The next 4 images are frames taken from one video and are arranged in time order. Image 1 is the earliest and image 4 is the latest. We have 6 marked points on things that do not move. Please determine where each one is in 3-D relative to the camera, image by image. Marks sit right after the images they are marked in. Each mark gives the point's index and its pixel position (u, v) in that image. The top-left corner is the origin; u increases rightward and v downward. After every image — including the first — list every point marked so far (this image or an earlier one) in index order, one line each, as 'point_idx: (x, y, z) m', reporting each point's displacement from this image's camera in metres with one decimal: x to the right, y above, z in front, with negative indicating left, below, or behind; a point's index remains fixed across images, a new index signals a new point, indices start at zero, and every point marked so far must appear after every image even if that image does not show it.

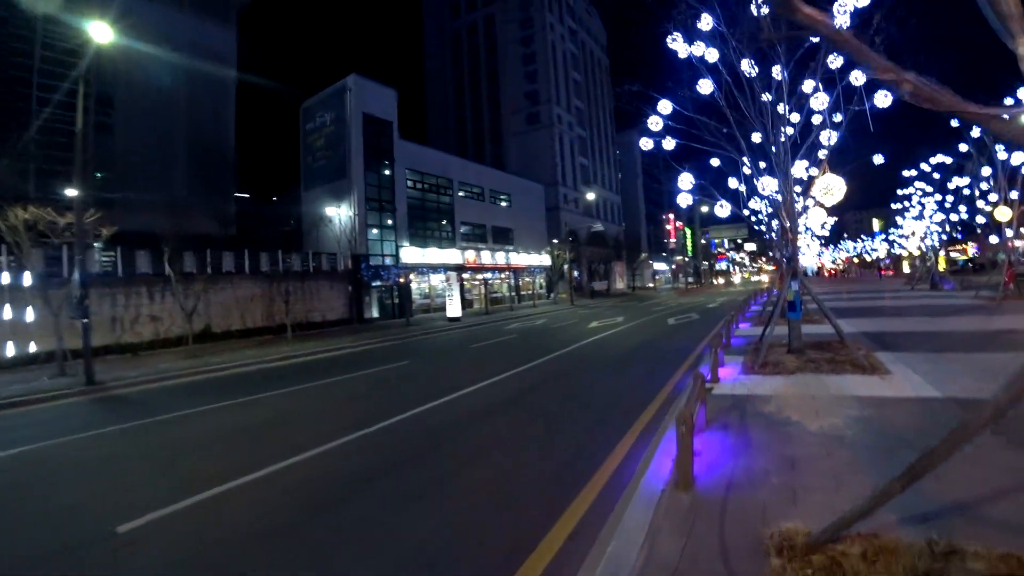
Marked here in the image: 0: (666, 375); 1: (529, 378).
0: (+3.1, -1.8, +11.2) m
1: (+0.4, -2.1, +13.1) m
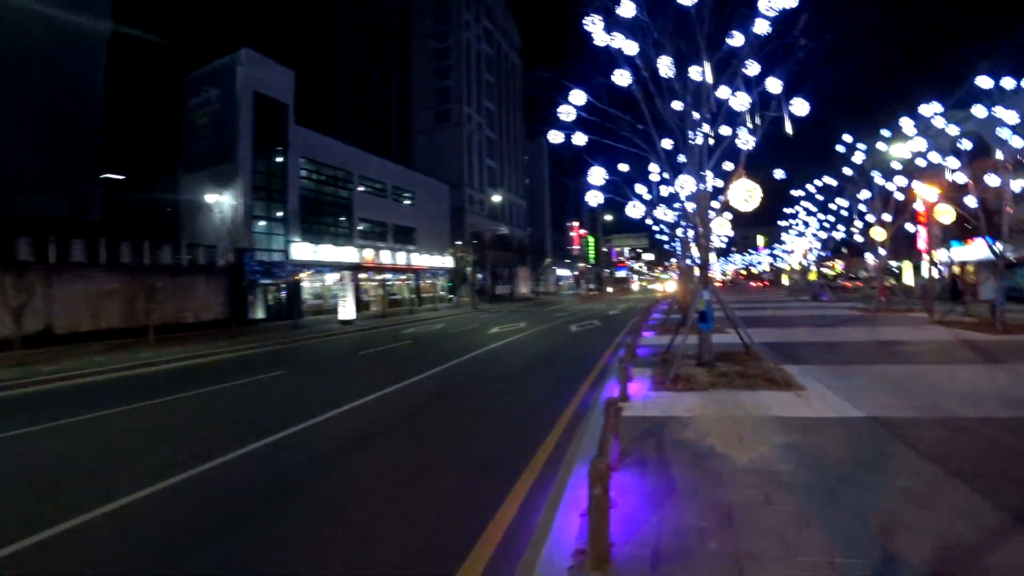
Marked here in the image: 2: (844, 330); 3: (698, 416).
0: (+1.1, -1.9, +10.3) m
1: (-1.9, -2.2, +11.8) m
2: (+9.0, -1.1, +15.0) m
3: (+2.0, -1.4, +6.0) m
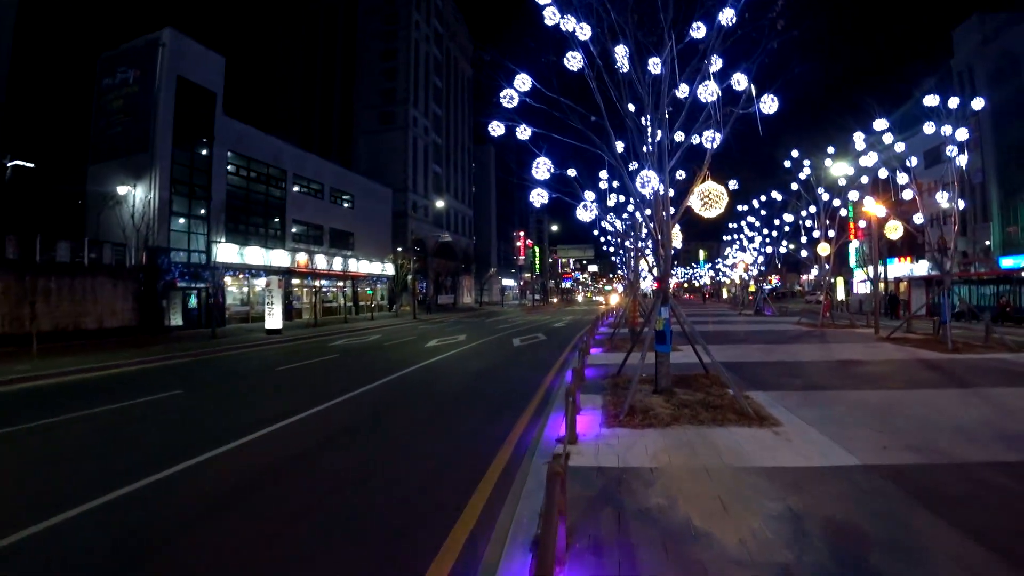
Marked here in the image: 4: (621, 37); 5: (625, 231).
0: (0.0, -2.1, +9.0) m
1: (-3.1, -2.3, +10.2) m
2: (+7.4, -1.5, +14.4) m
3: (+1.3, -1.5, +4.8) m
4: (+1.8, +4.1, +9.1) m
5: (+3.4, +1.7, +17.1) m
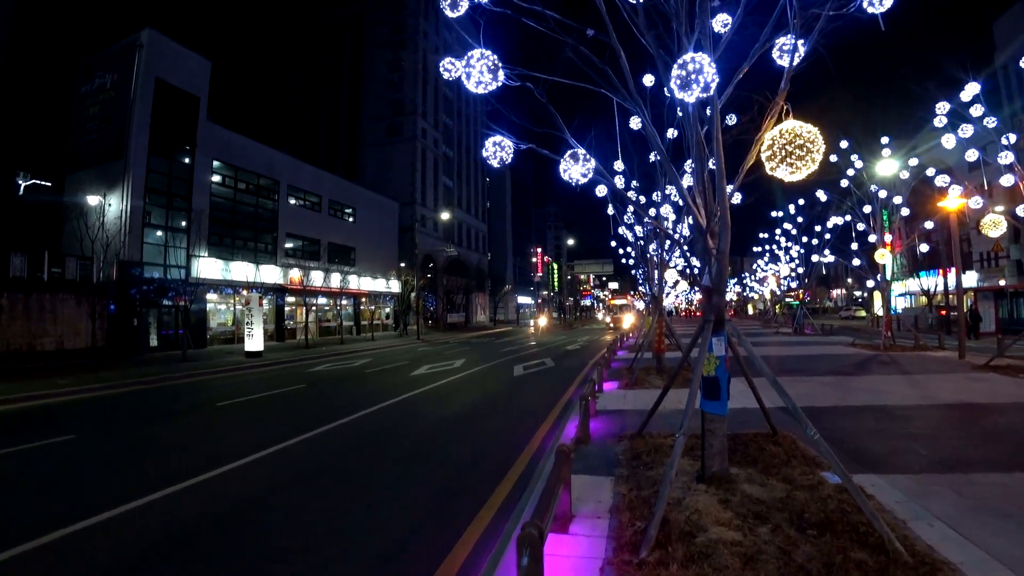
0: (-0.4, -2.2, +5.9) m
1: (-3.4, -2.6, +7.2) m
2: (+7.2, -1.9, +11.1) m
3: (+0.8, -1.6, +1.7) m
4: (+1.4, +3.9, +6.1) m
5: (+3.3, +1.3, +14.0) m
